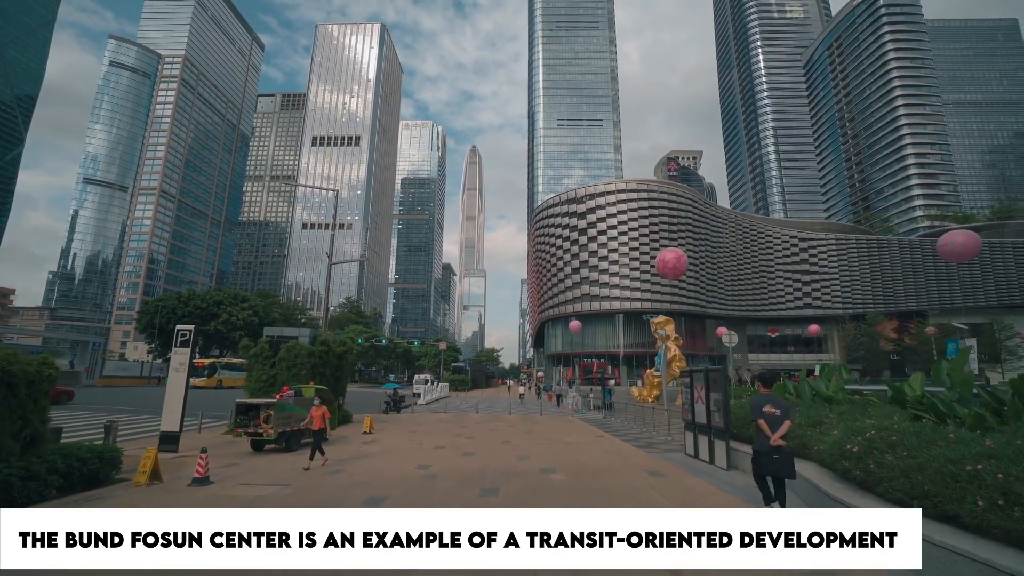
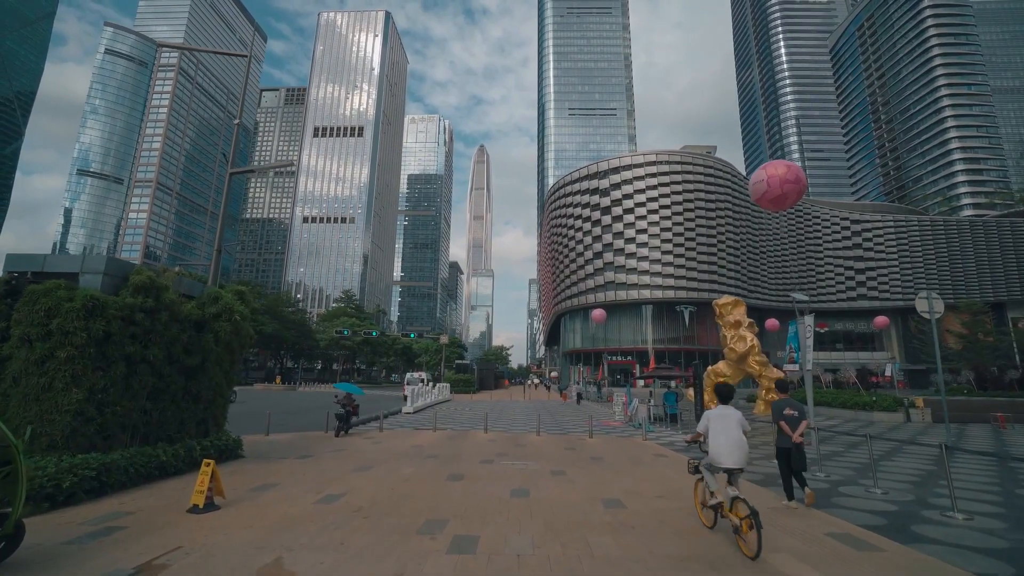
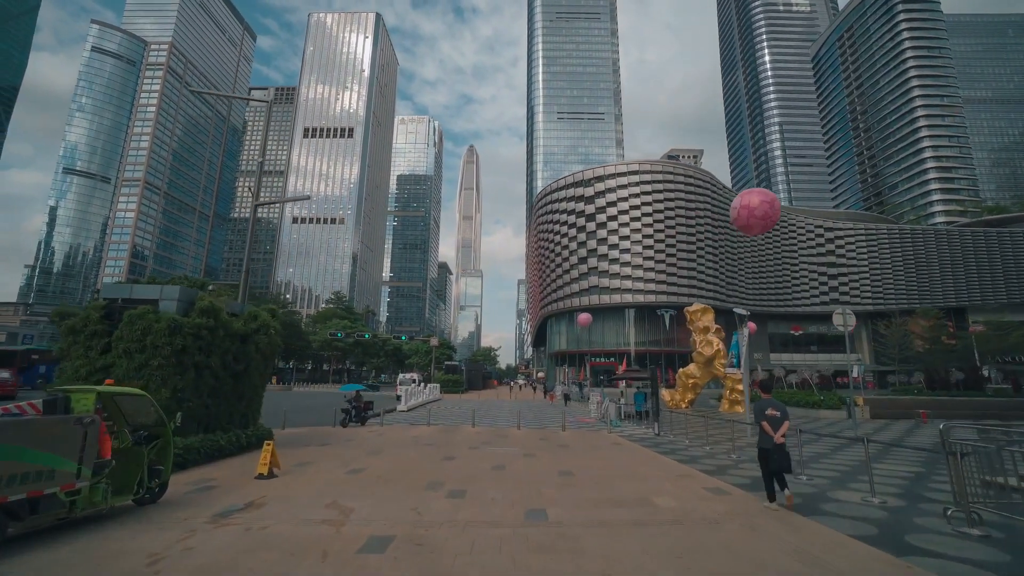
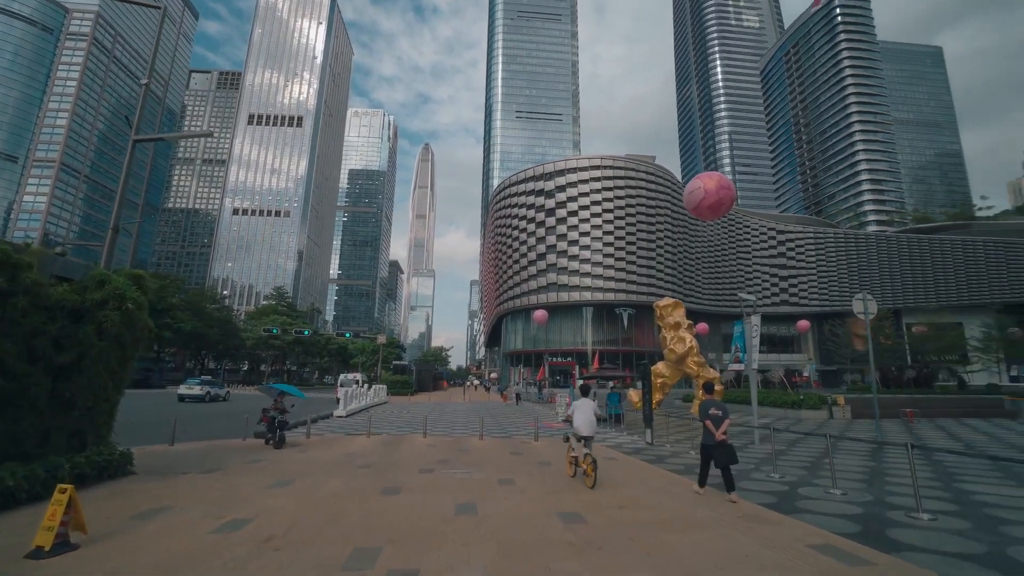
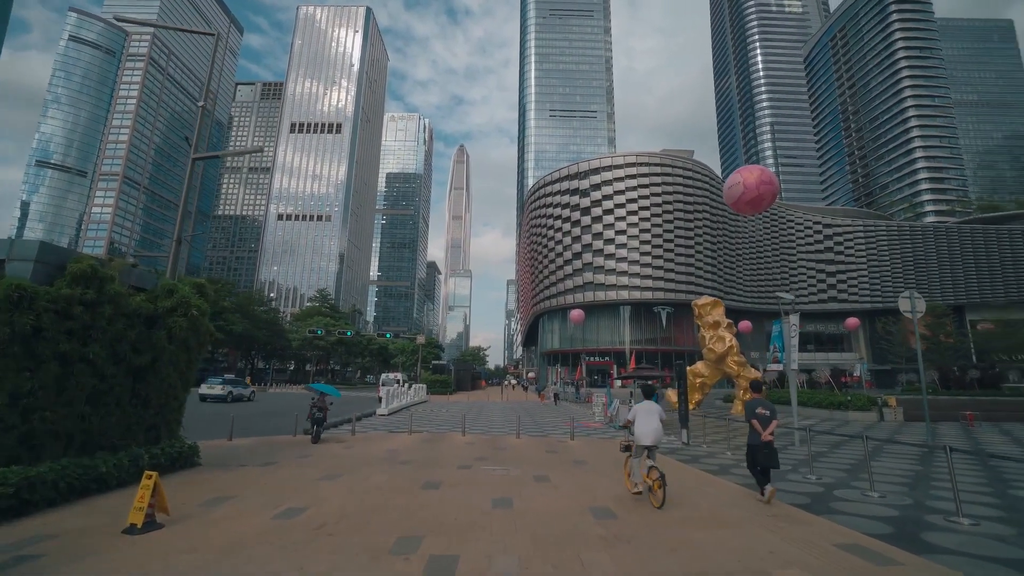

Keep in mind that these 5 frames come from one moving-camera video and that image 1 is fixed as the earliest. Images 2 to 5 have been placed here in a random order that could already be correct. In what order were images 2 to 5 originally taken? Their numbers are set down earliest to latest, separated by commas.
3, 2, 5, 4
